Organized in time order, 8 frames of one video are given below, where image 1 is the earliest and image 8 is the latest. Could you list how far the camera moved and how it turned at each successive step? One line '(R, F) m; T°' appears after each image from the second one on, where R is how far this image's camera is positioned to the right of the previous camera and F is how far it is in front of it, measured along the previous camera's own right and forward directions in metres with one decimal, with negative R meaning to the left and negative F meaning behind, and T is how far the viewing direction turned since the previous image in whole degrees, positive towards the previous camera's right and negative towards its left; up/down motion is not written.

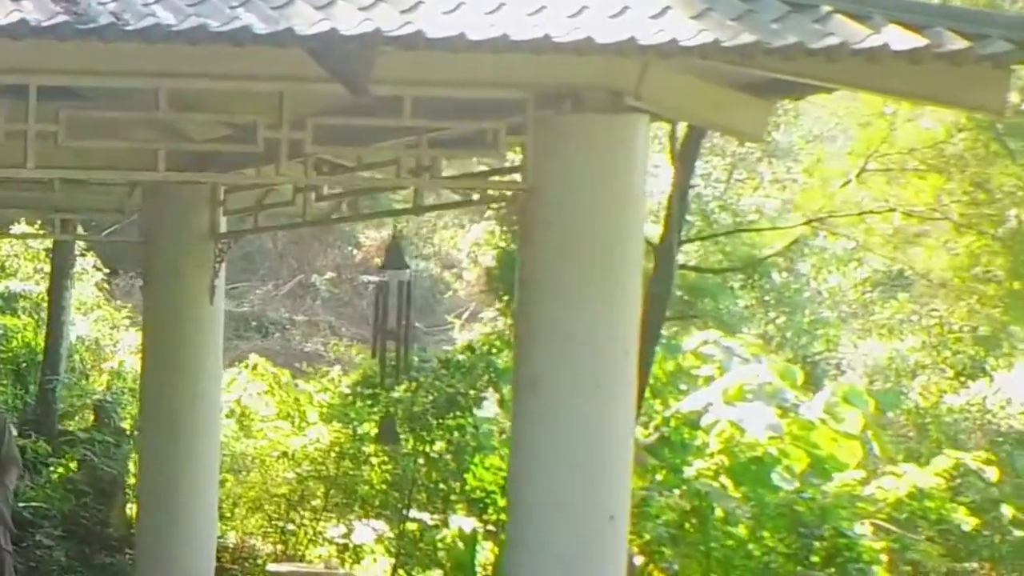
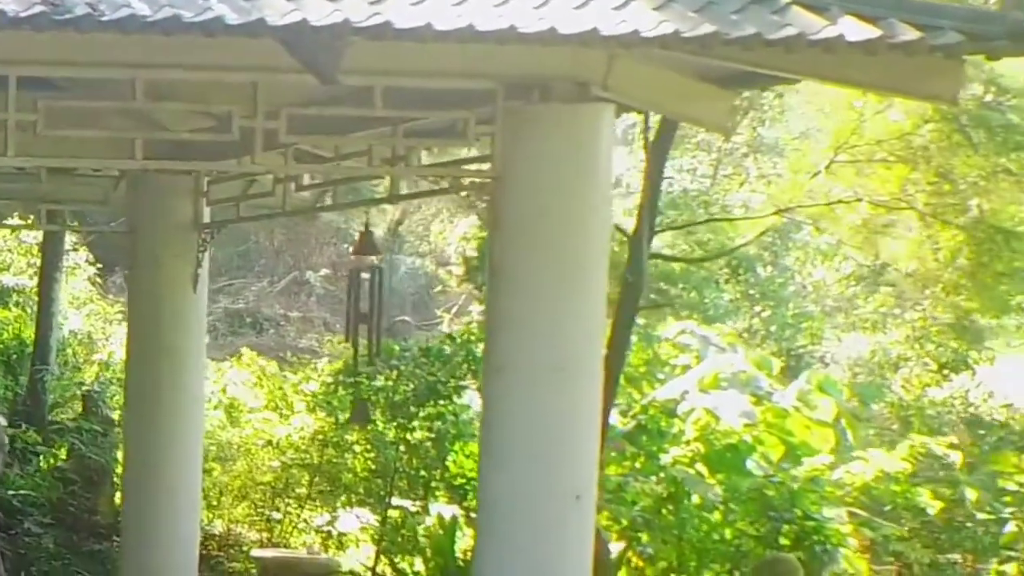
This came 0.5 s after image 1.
(+0.1, -0.1) m; 0°
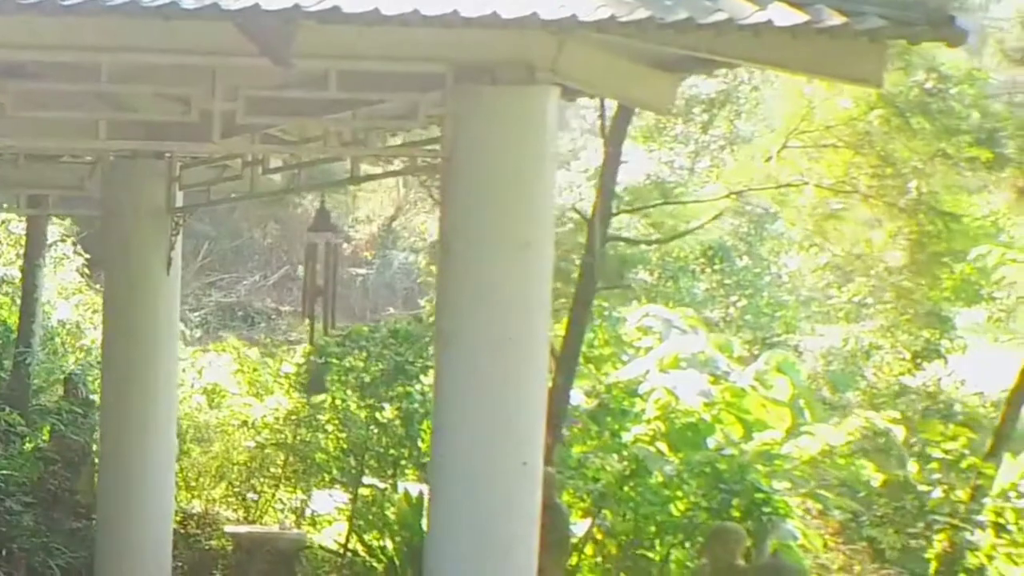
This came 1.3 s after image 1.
(+0.2, -0.2) m; 0°
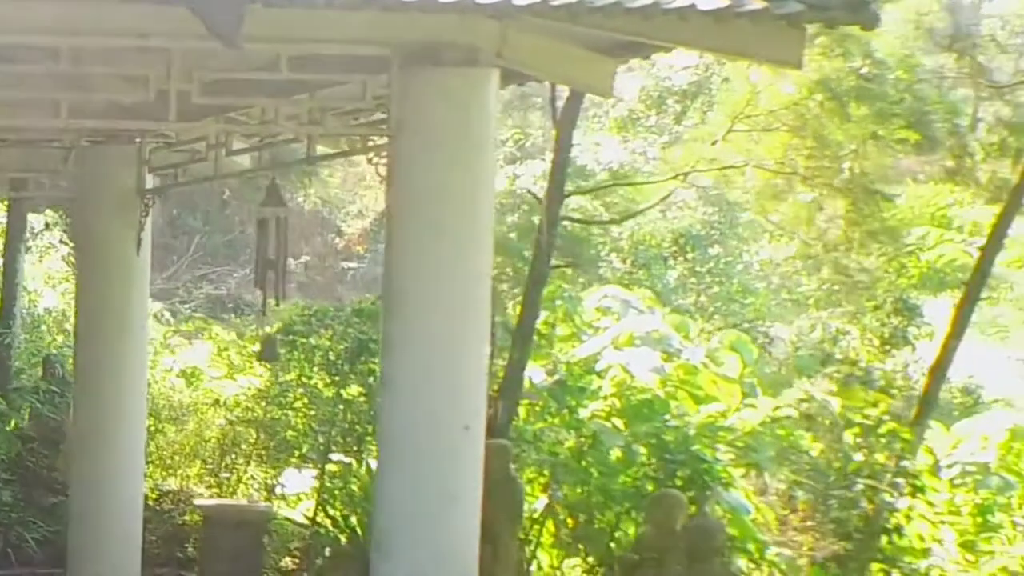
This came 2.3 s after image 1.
(+0.2, -0.2) m; 0°
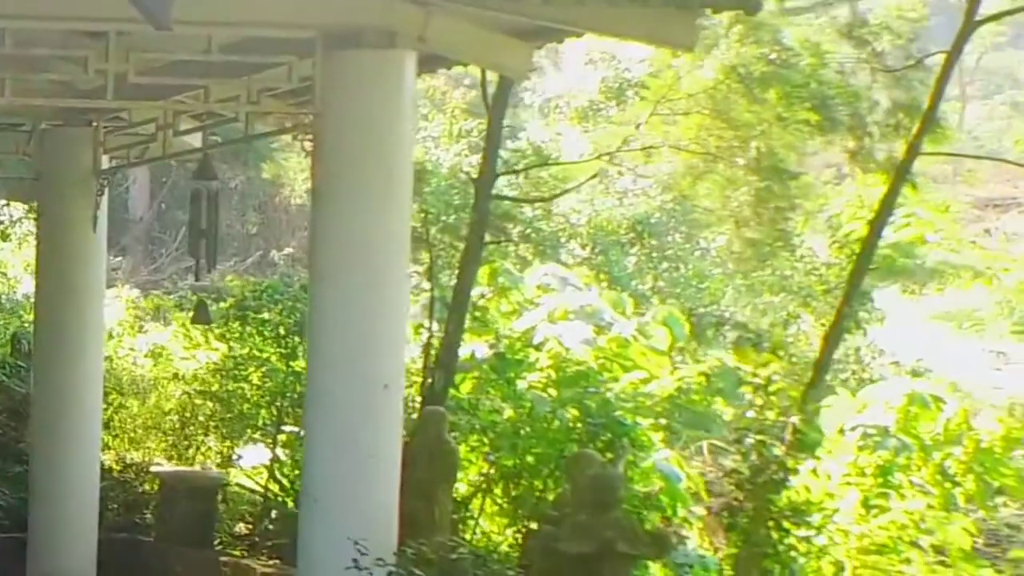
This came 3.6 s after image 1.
(+0.3, -0.3) m; 0°
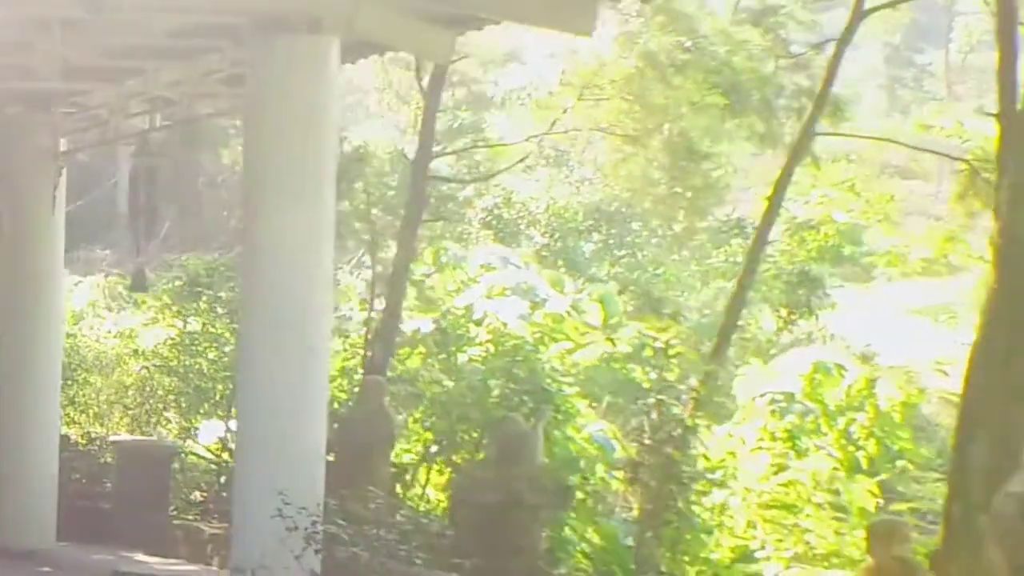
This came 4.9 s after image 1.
(+0.3, -0.4) m; 0°
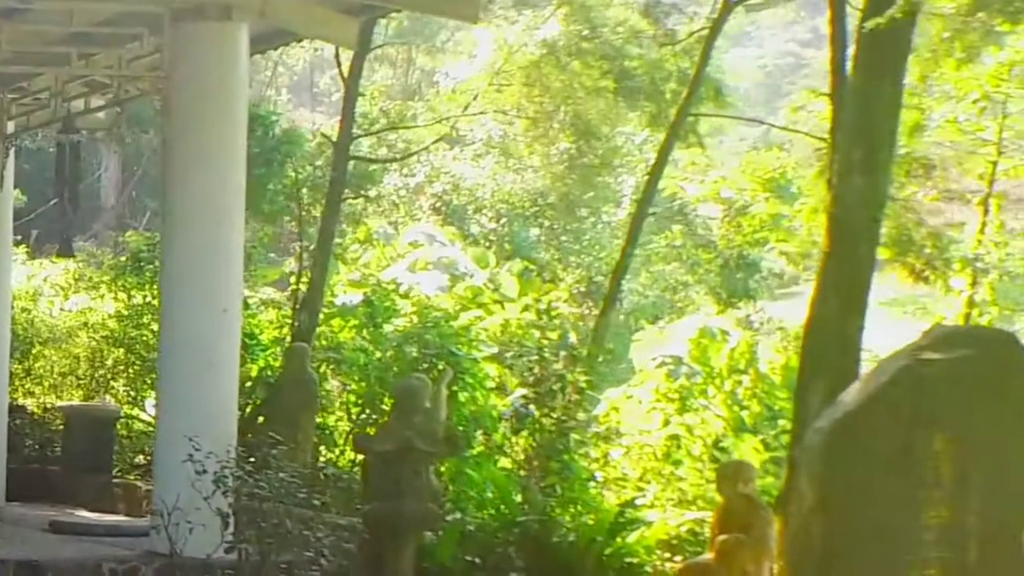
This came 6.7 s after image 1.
(+0.5, -0.5) m; 0°
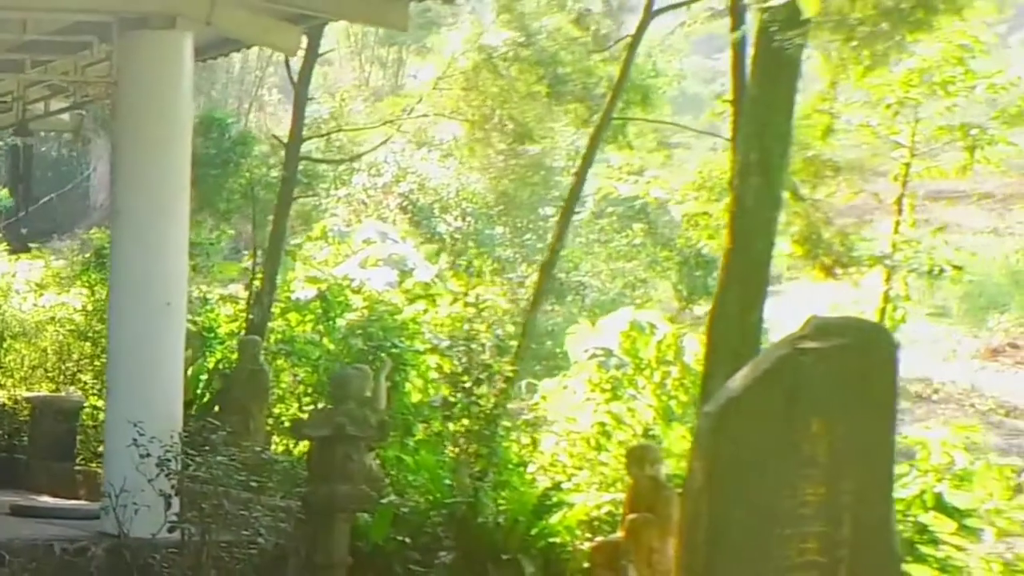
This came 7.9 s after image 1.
(+0.3, -0.3) m; 0°
